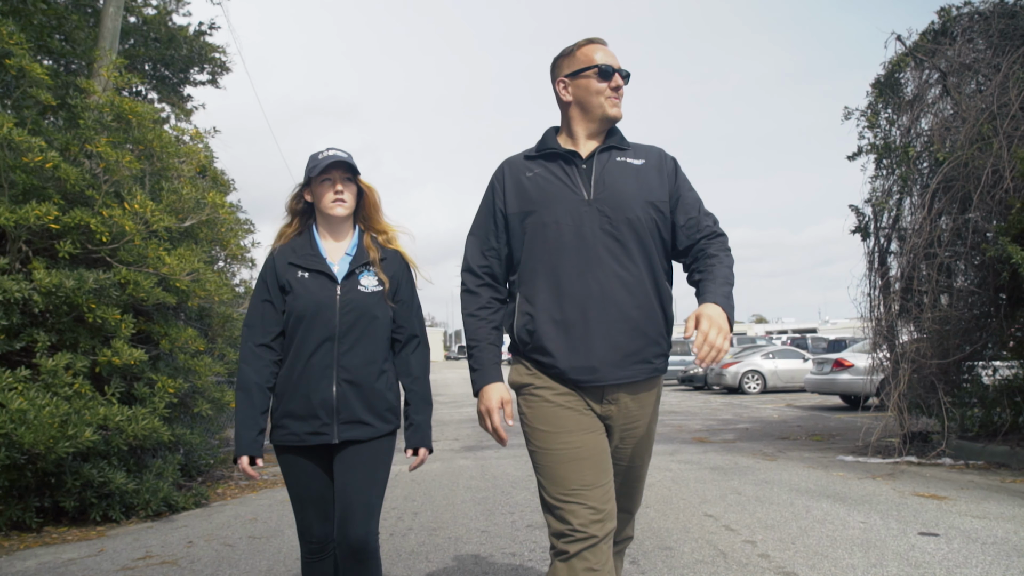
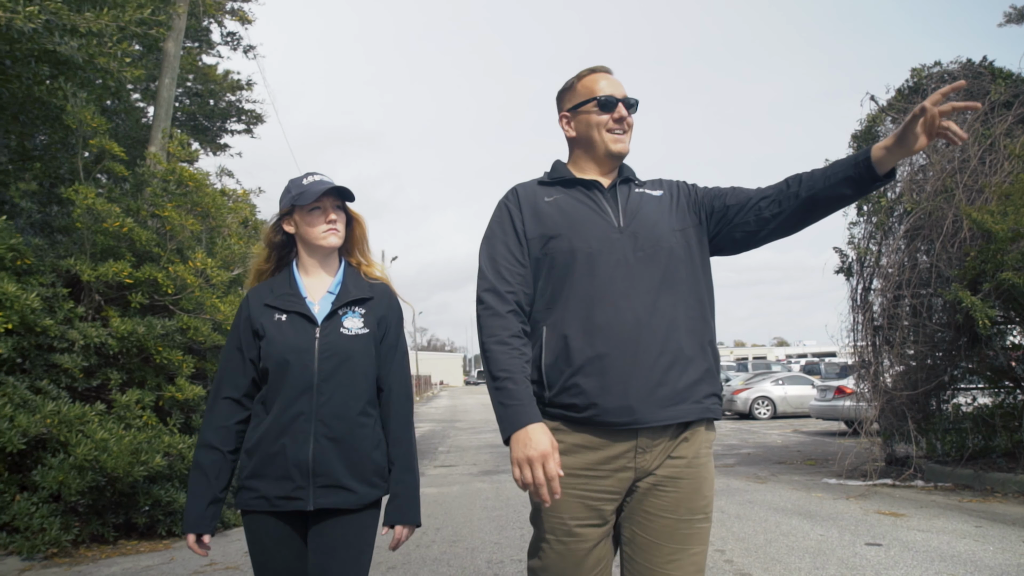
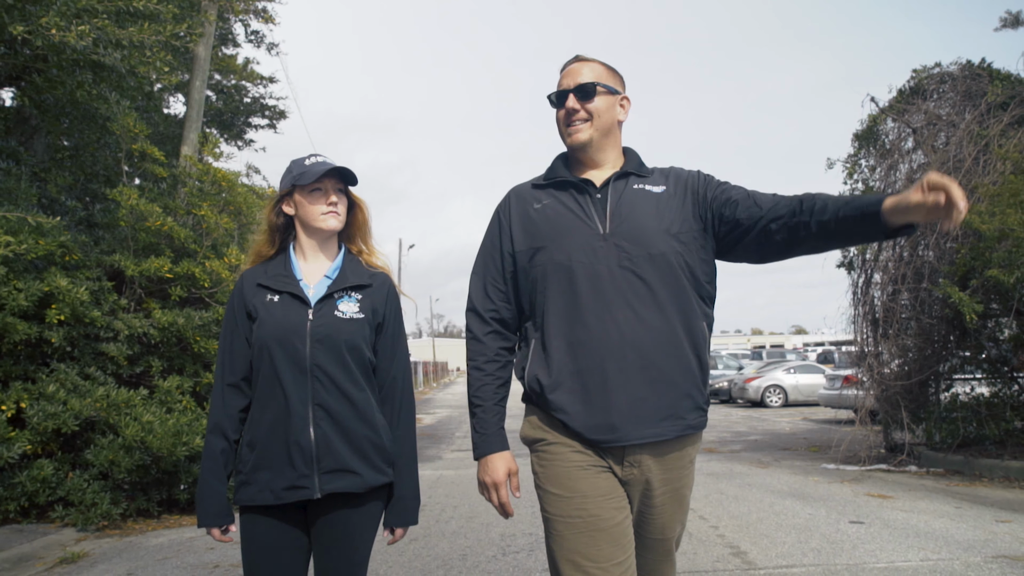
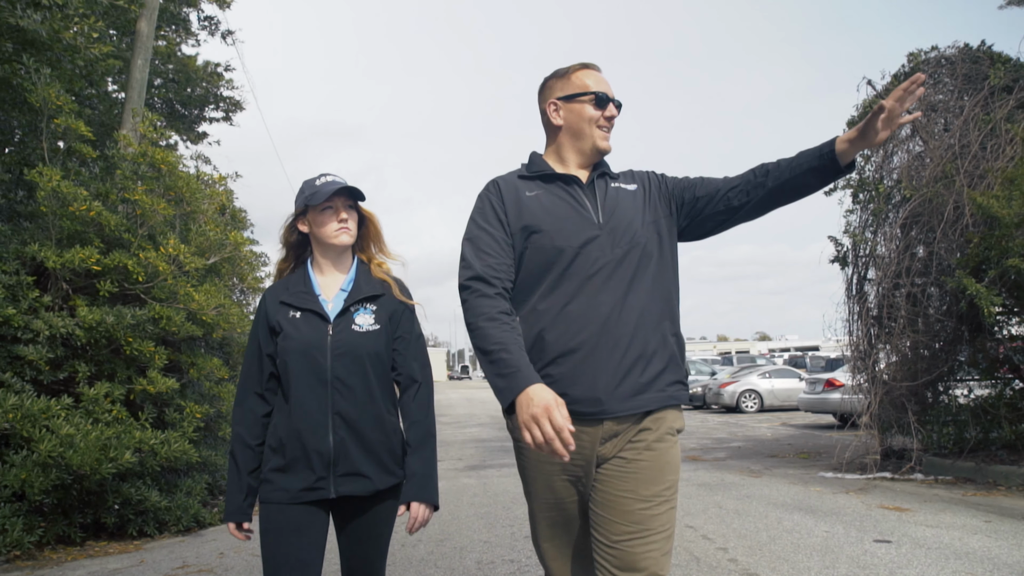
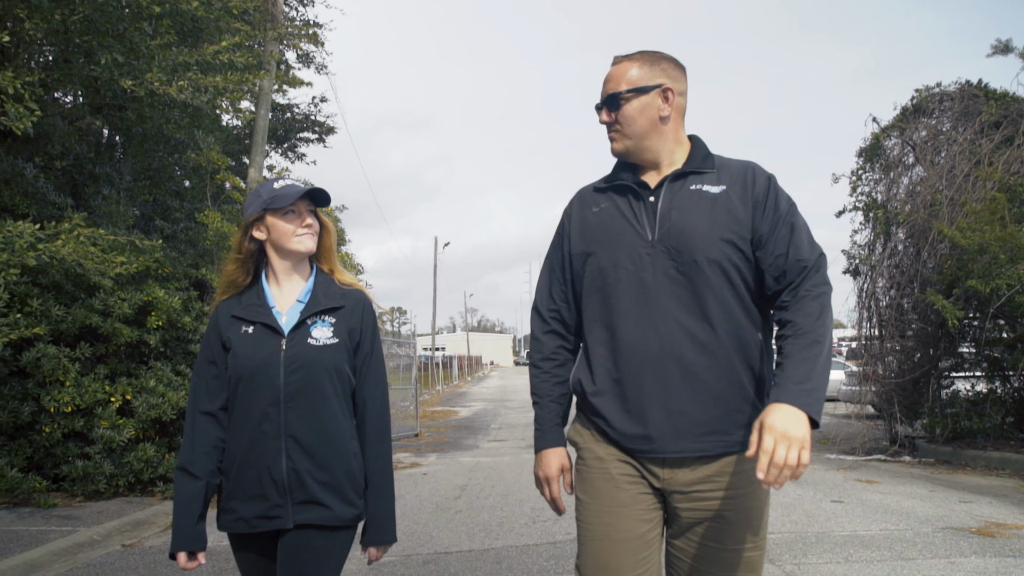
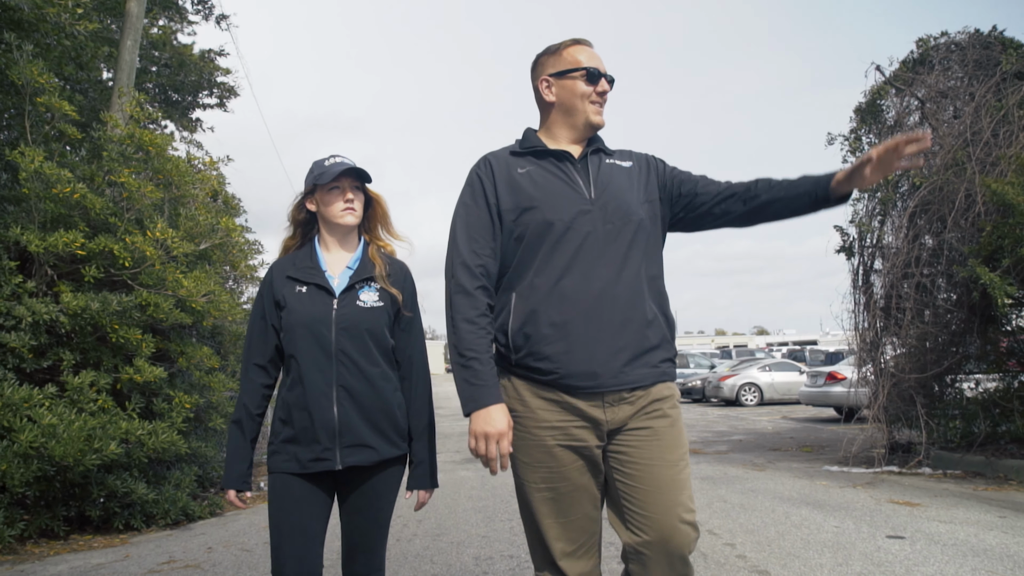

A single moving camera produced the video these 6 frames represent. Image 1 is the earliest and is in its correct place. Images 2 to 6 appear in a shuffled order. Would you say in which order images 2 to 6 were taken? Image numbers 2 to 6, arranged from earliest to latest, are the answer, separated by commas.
6, 4, 2, 3, 5
